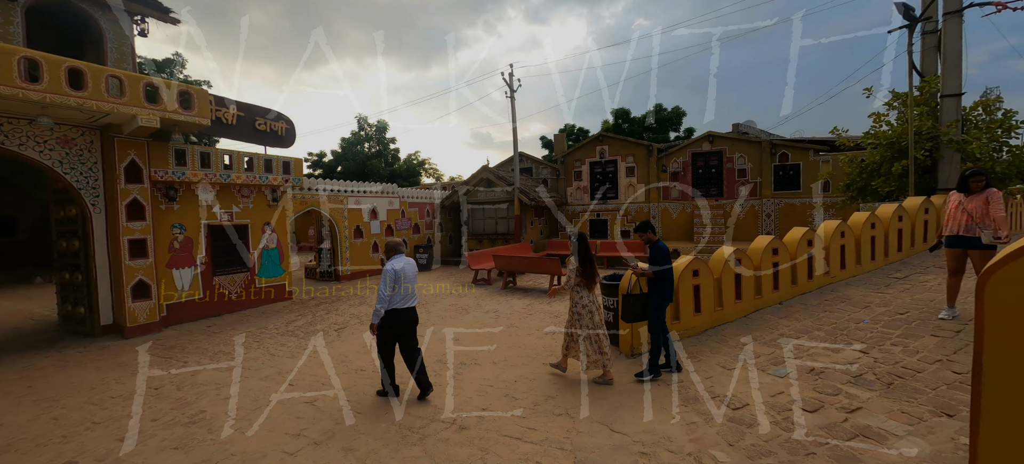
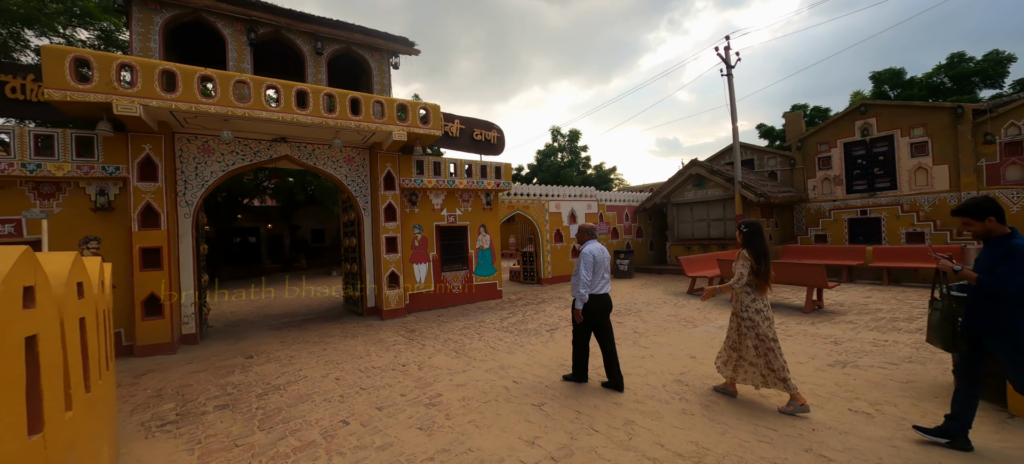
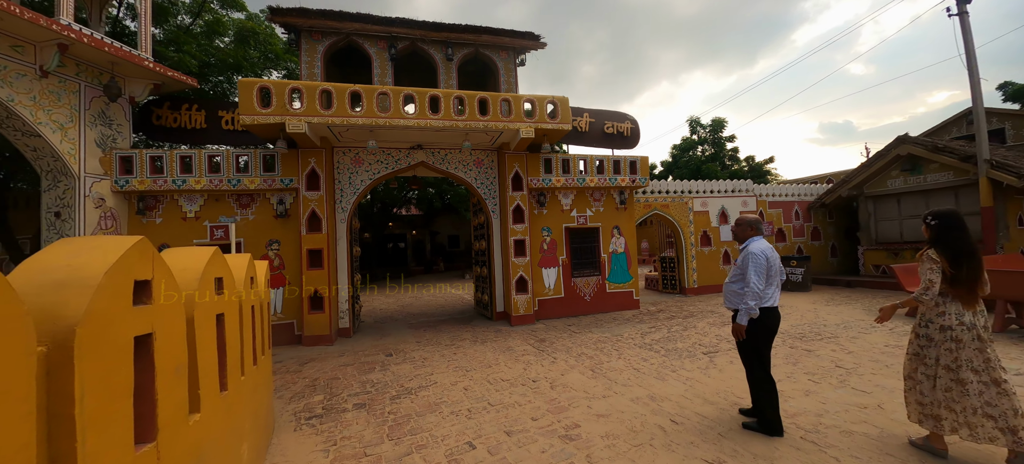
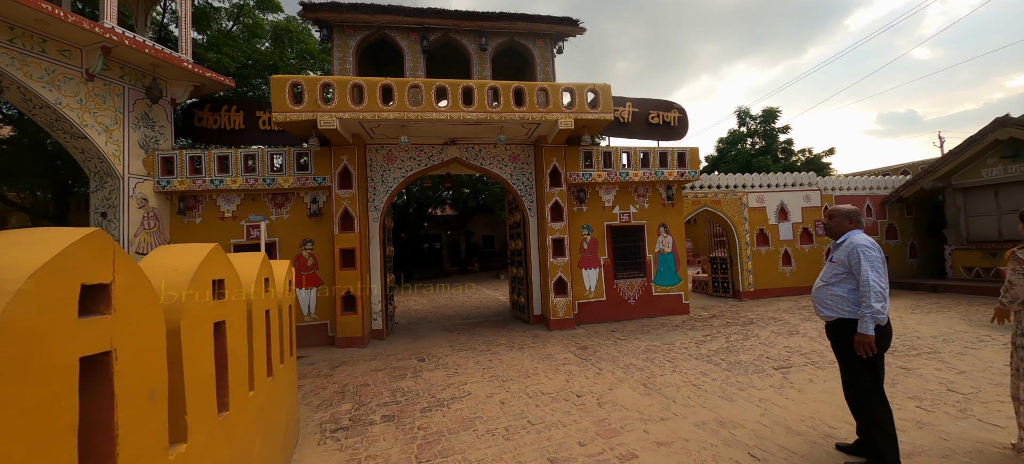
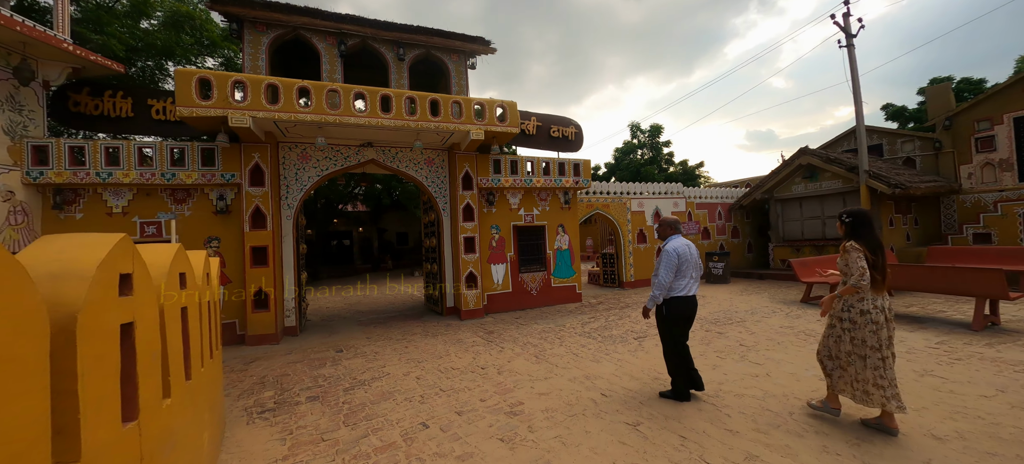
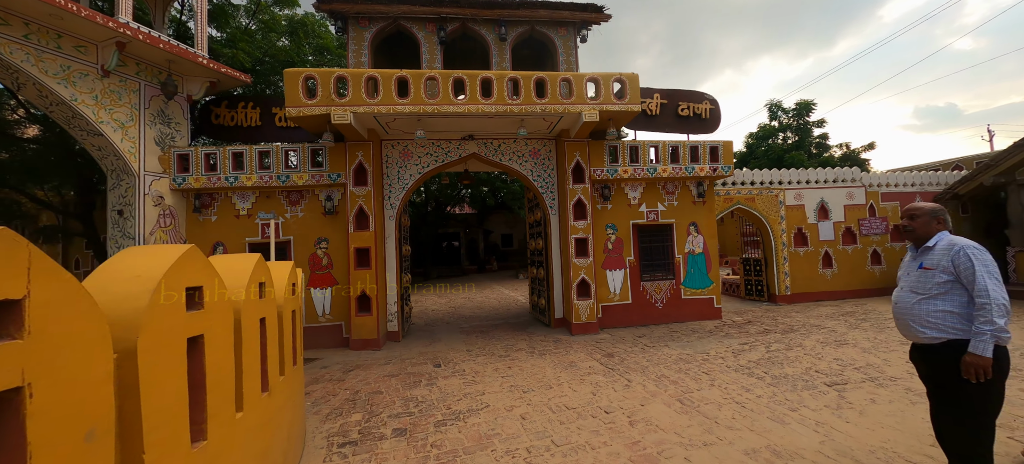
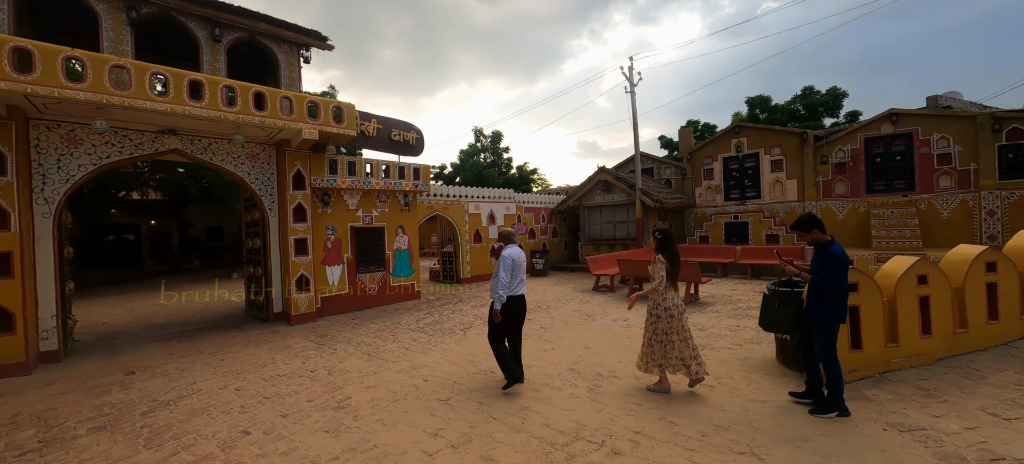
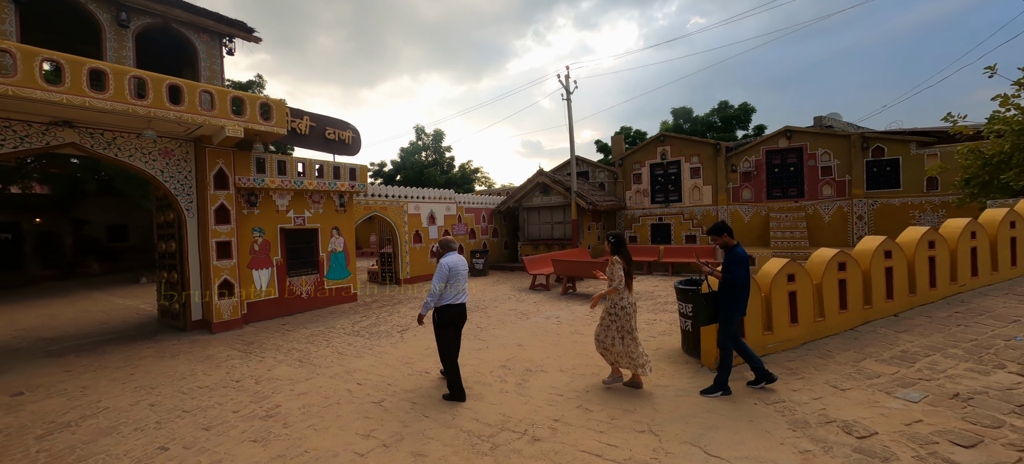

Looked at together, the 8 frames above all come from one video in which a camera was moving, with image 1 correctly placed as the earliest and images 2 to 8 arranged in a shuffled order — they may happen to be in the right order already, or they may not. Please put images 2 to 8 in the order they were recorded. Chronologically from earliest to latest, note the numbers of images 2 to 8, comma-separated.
8, 7, 2, 5, 3, 4, 6
